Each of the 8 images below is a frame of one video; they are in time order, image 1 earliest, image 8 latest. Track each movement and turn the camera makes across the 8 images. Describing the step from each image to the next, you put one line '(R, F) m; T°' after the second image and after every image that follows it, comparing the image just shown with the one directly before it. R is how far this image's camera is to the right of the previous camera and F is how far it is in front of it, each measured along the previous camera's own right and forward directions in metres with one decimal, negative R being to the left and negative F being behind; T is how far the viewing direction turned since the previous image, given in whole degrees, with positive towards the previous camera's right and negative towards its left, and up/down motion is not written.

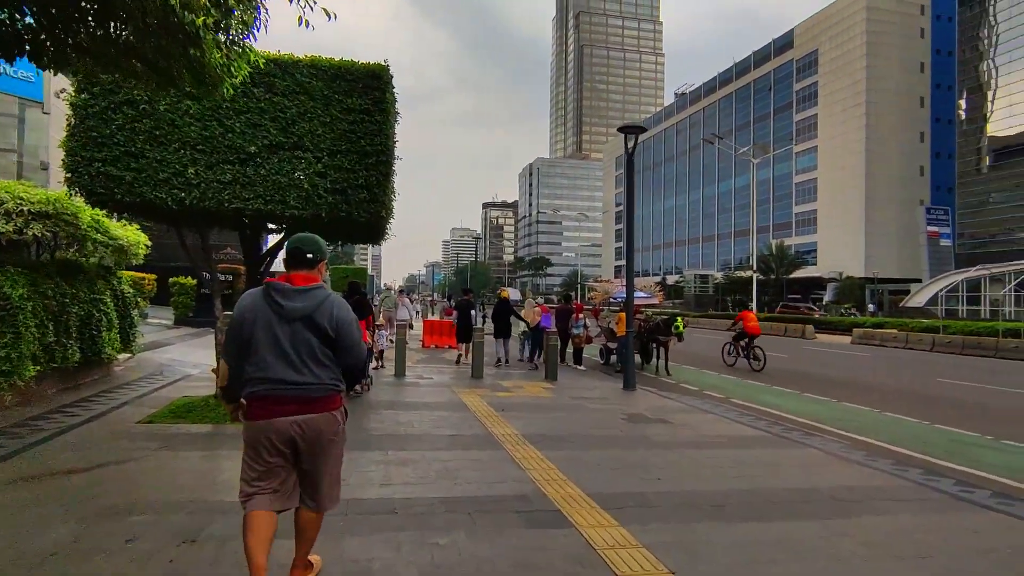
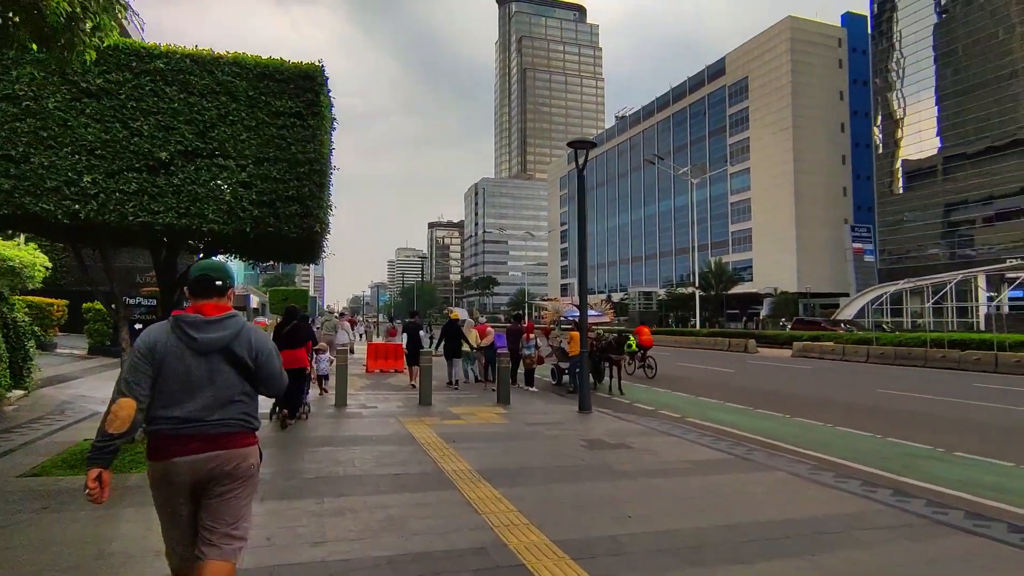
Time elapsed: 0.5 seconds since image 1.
(0.0, +0.5) m; +5°
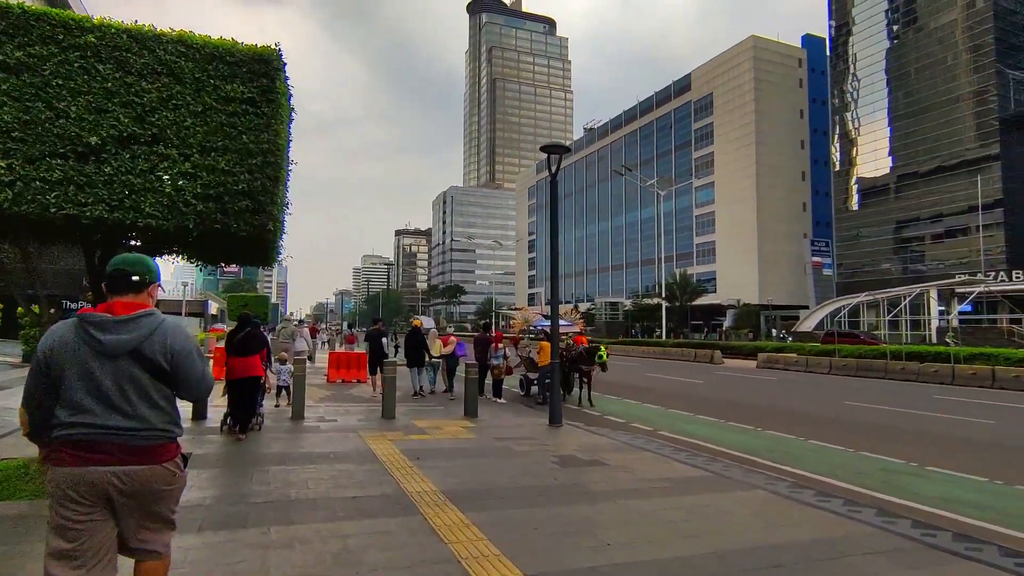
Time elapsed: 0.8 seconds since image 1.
(0.0, +0.4) m; +3°
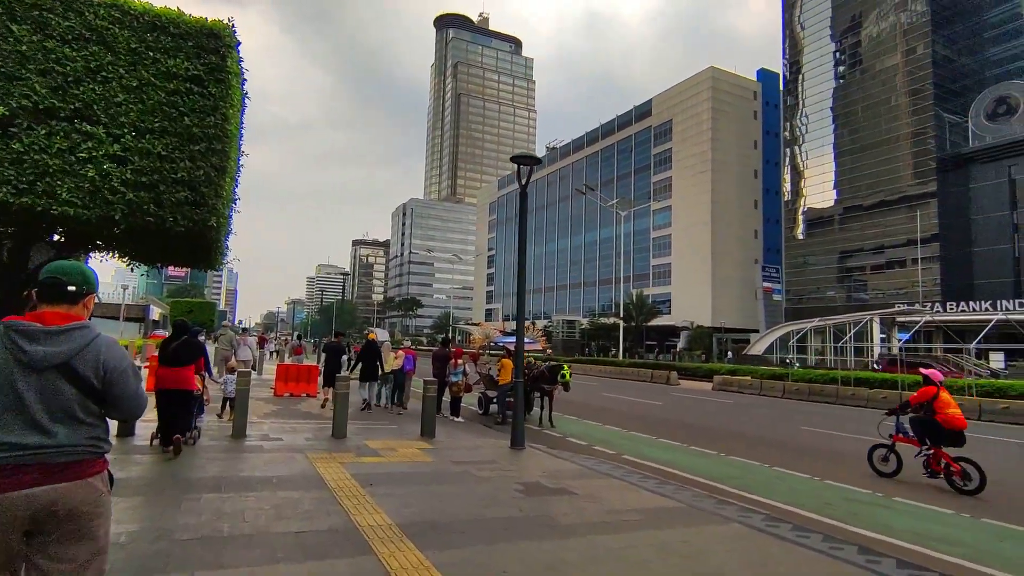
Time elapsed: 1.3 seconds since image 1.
(-0.1, +0.4) m; +4°
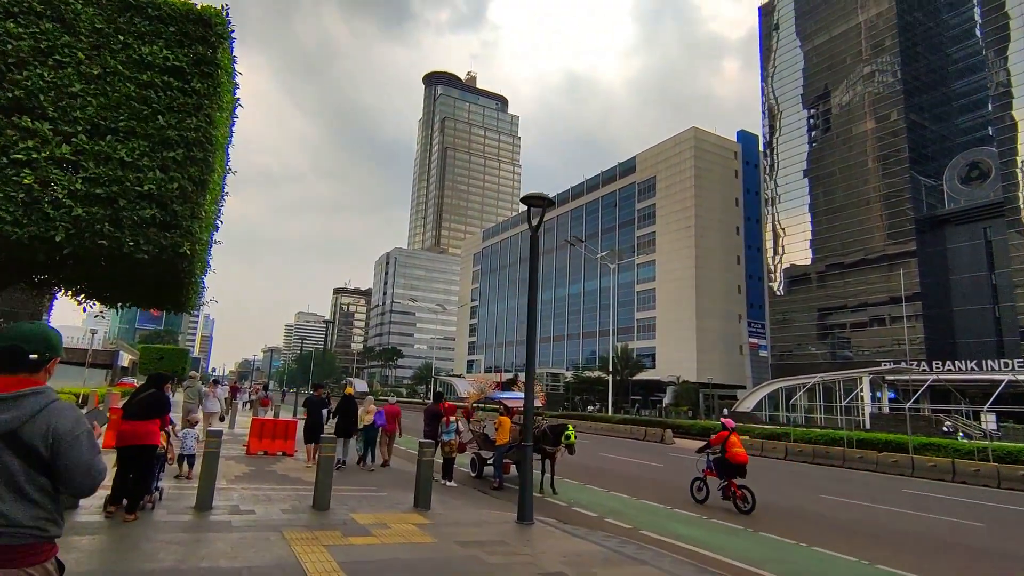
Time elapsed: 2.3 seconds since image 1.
(-0.4, +0.9) m; +2°
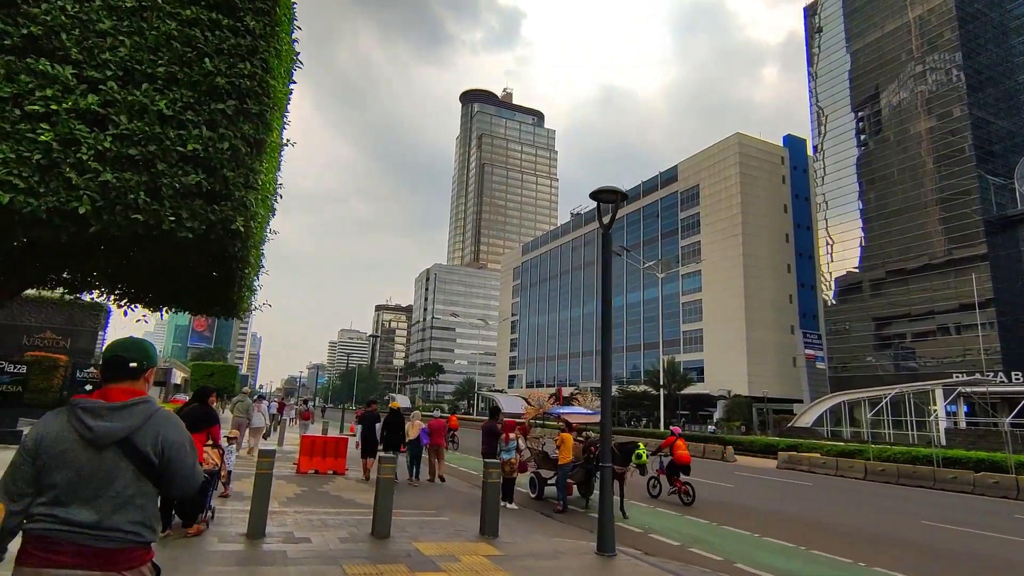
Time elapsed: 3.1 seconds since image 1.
(-0.4, +0.8) m; -4°
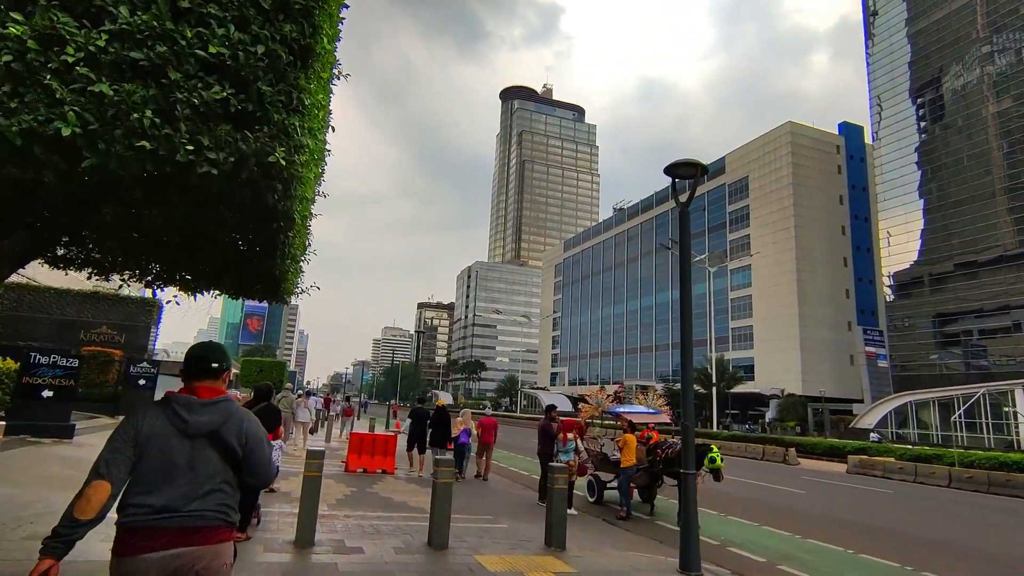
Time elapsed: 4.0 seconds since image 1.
(-0.3, +0.7) m; -4°
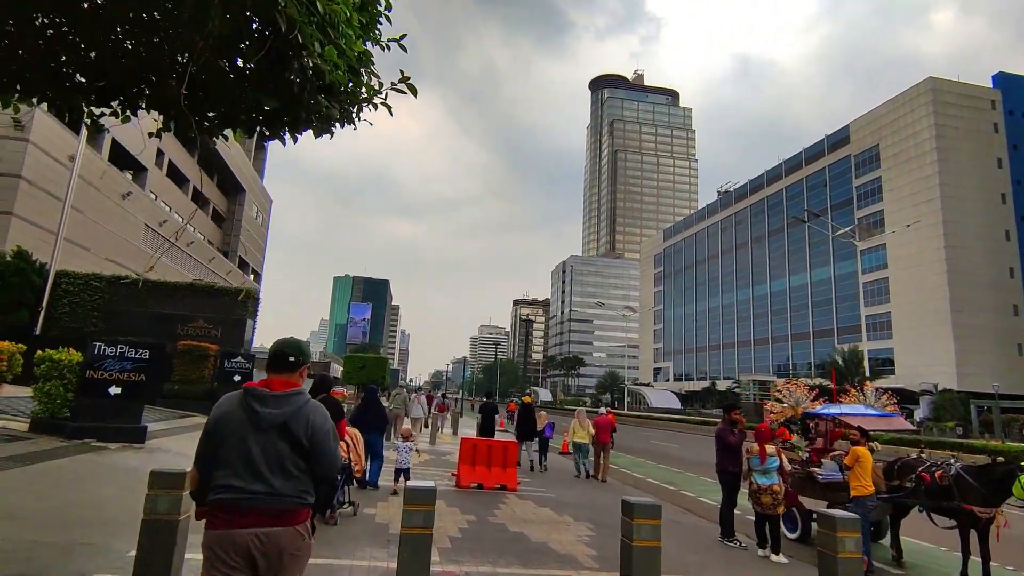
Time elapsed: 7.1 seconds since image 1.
(-1.0, +2.8) m; -9°
